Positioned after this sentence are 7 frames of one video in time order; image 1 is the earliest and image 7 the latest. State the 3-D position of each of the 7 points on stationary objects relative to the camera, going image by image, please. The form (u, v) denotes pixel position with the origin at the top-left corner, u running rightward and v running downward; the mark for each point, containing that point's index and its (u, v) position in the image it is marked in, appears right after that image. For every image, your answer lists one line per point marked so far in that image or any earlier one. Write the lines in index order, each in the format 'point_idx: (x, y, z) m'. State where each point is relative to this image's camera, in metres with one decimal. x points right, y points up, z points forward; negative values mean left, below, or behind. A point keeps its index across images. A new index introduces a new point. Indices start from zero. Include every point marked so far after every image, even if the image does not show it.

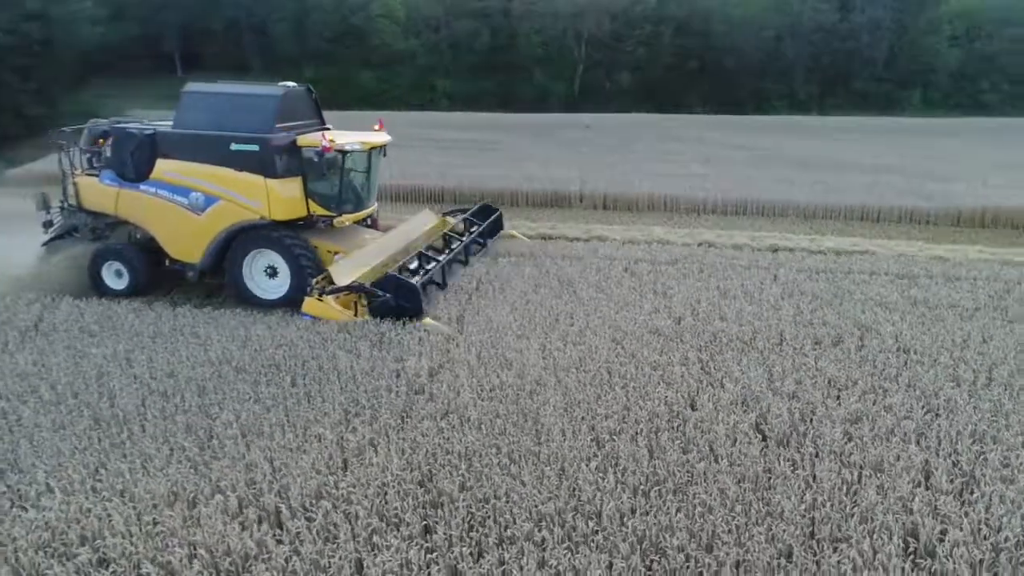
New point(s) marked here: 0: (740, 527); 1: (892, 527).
0: (+1.3, -1.4, +4.1) m
1: (+2.2, -1.4, +4.1) m
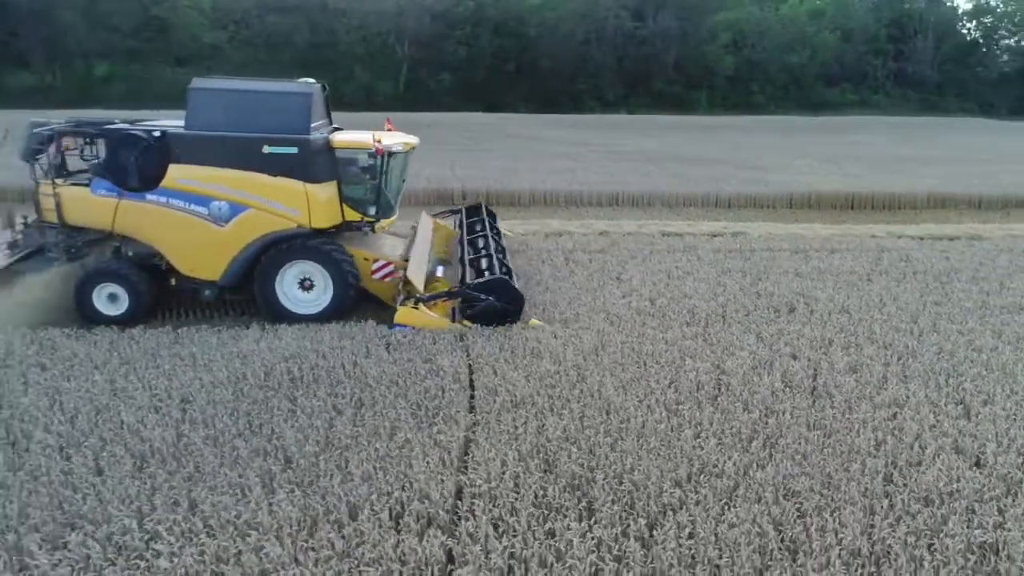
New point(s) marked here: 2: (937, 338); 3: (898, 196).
0: (+2.2, -1.2, +4.8) m
1: (+3.0, -1.1, +5.0) m
2: (+4.2, -0.5, +7.1) m
3: (+8.7, +2.1, +16.3) m
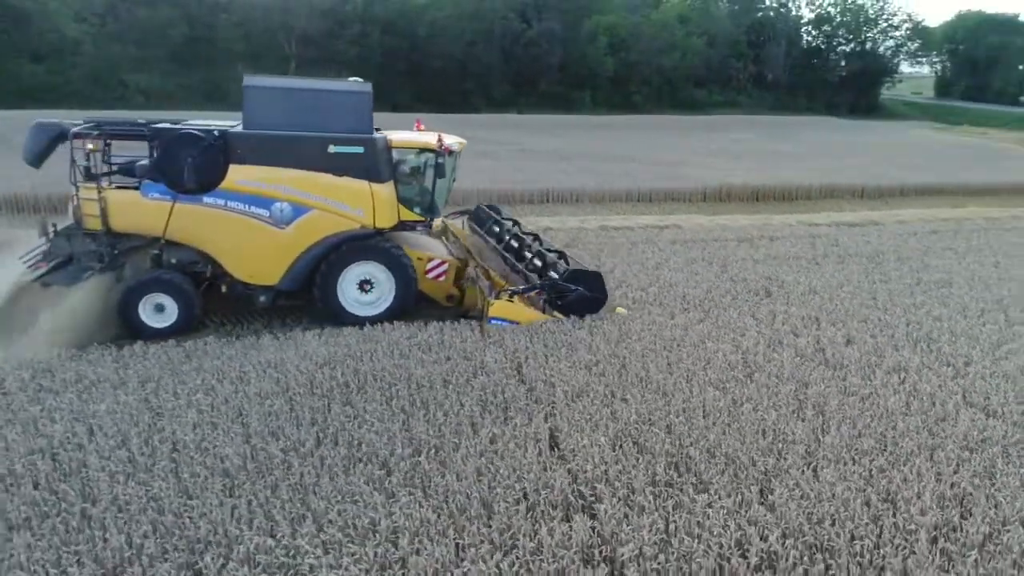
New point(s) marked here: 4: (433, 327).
0: (+2.8, -1.0, +5.3) m
1: (+3.5, -0.9, +5.7) m
2: (+4.3, -0.3, +8.0) m
3: (+7.0, +2.5, +17.9) m
4: (-0.6, -0.4, +7.2) m
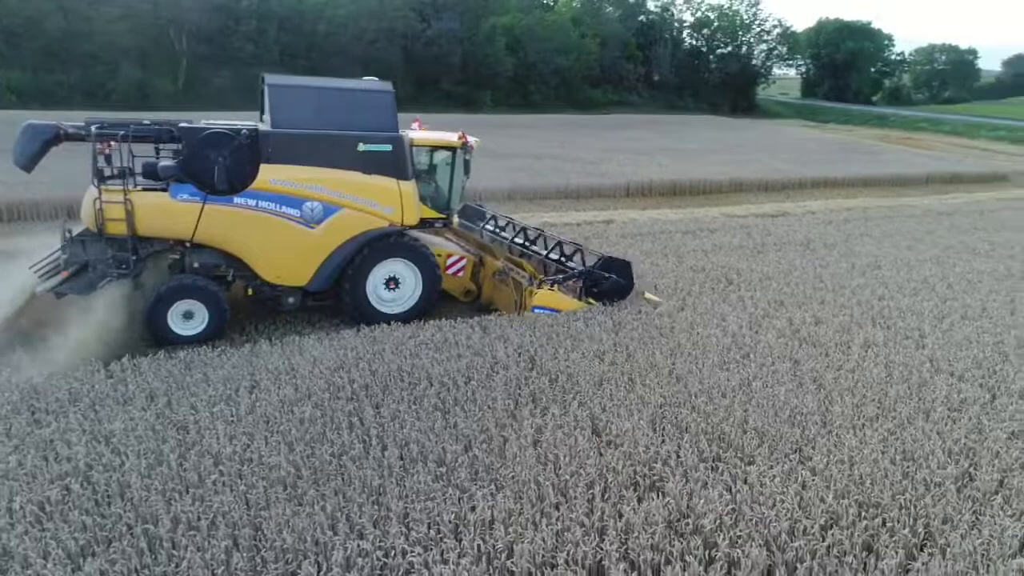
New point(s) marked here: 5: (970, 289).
0: (+3.0, -0.9, +5.9) m
1: (+3.7, -0.7, +6.4) m
2: (+4.1, -0.1, +8.7) m
3: (+5.1, +2.8, +18.9) m
4: (-0.6, -0.4, +7.2) m
5: (+5.8, 0.0, +9.1) m
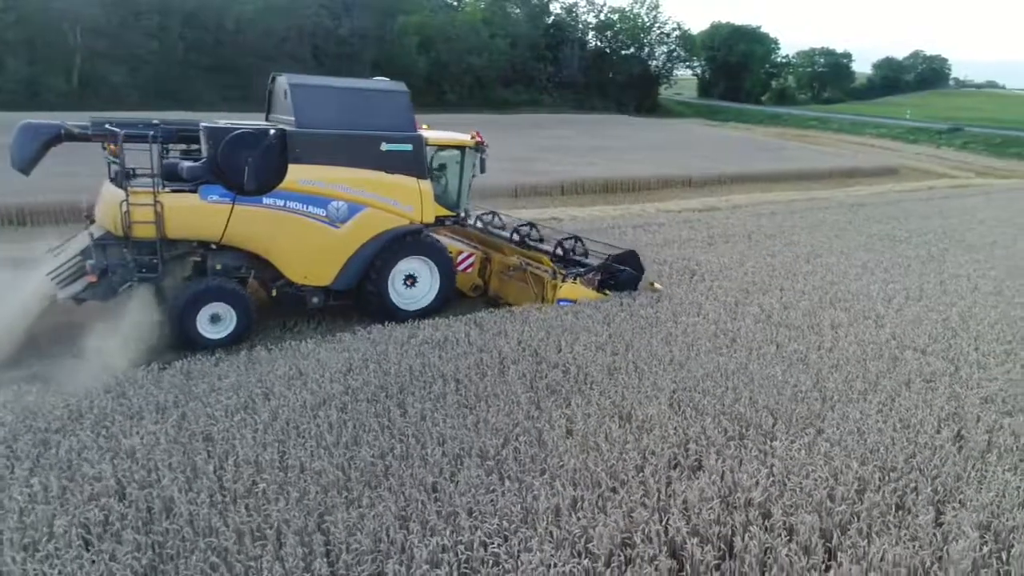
0: (+3.1, -0.7, +6.4) m
1: (+3.7, -0.6, +7.0) m
2: (+3.8, +0.1, +9.4) m
3: (+3.4, +2.9, +19.6) m
4: (-0.7, -0.3, +7.2) m
5: (+5.4, +0.2, +10.0) m
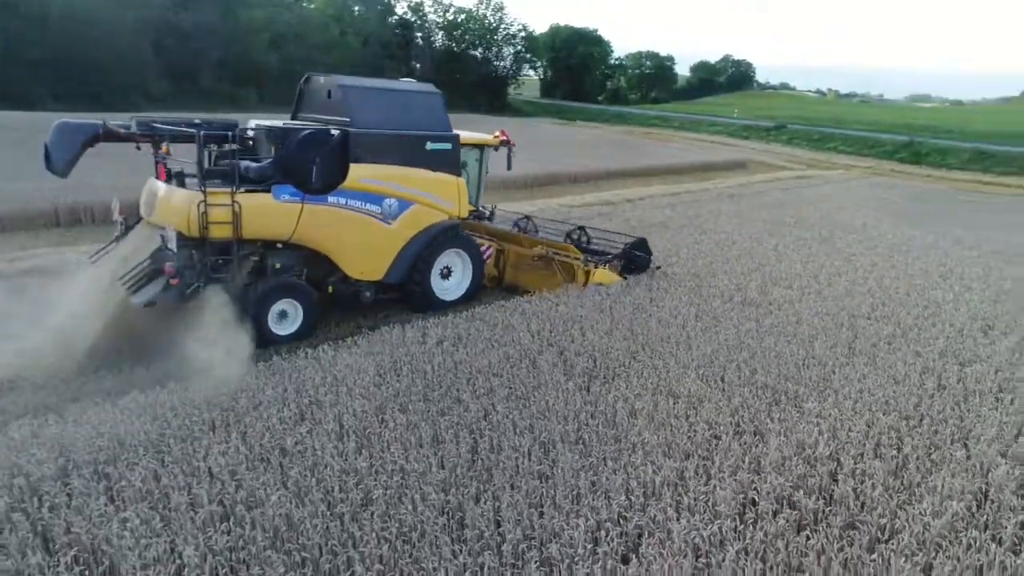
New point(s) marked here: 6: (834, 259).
0: (+3.2, -0.5, +7.3) m
1: (+3.7, -0.3, +7.9) m
2: (+3.2, +0.4, +10.3) m
3: (+0.4, +3.1, +20.1) m
4: (-0.7, -0.3, +7.2) m
5: (+4.6, +0.5, +11.2) m
6: (+4.9, +0.5, +10.9) m
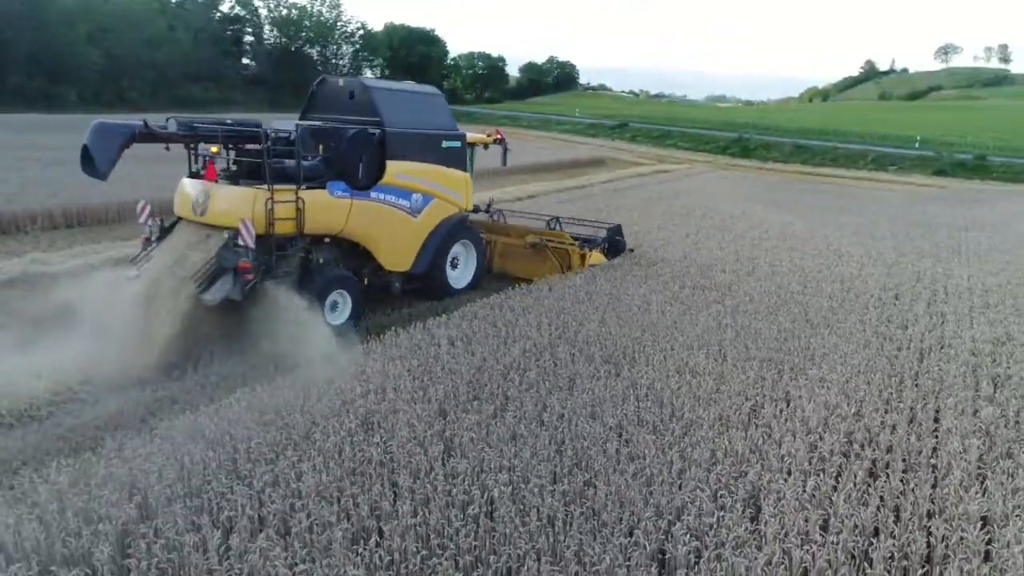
0: (+3.1, -0.3, +8.1) m
1: (+3.4, -0.1, +8.9) m
2: (+2.3, +0.6, +11.0) m
3: (-2.7, +3.1, +20.0) m
4: (-0.7, -0.3, +7.2) m
5: (+3.5, +0.8, +12.2) m
6: (+3.8, +0.8, +12.0) m
